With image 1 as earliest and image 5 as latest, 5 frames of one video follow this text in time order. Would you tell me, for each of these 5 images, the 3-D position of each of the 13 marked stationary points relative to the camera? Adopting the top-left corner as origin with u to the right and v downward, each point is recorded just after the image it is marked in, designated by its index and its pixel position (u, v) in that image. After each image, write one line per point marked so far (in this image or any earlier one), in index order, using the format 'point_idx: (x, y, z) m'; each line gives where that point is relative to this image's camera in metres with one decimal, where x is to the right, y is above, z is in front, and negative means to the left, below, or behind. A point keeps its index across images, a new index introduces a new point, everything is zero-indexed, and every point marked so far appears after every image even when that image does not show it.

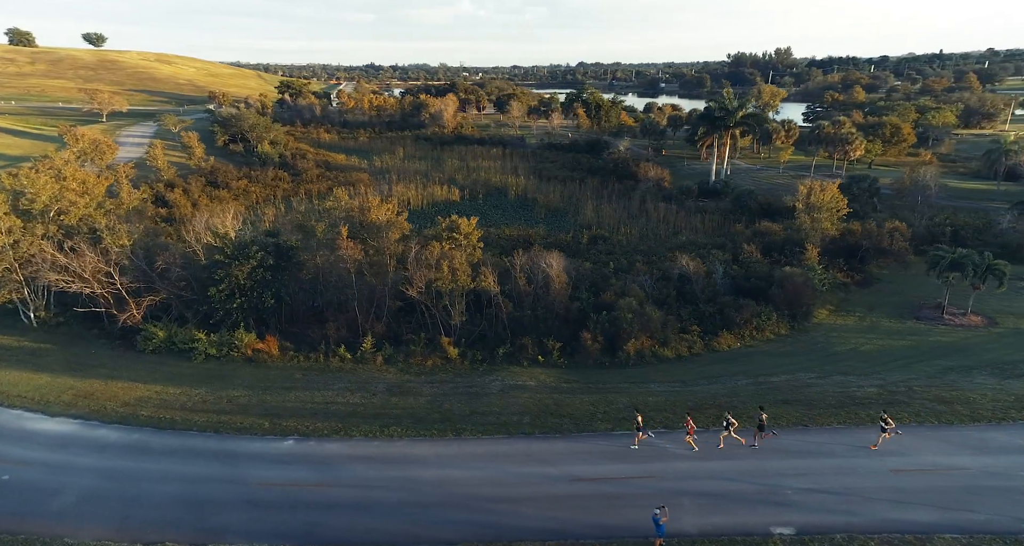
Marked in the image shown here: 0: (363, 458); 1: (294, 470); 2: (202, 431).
0: (-3.8, -4.8, +14.9) m
1: (-5.5, -4.9, +14.5) m
2: (-8.7, -4.5, +16.4) m
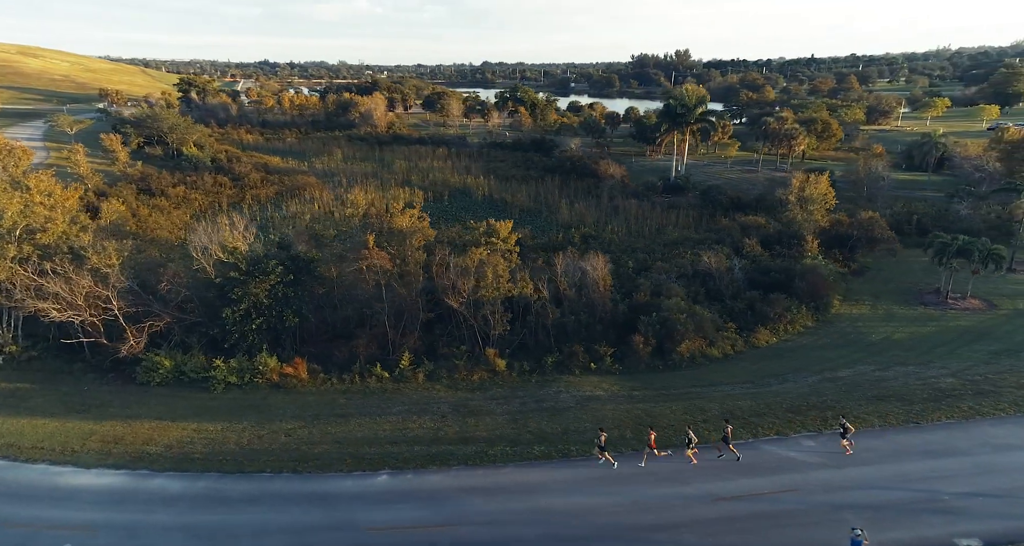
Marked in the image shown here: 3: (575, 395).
0: (-0.8, -5.1, +13.6) m
1: (-2.4, -5.4, +13.0) m
2: (-5.9, -5.1, +14.5) m
3: (+2.1, -4.1, +19.6) m
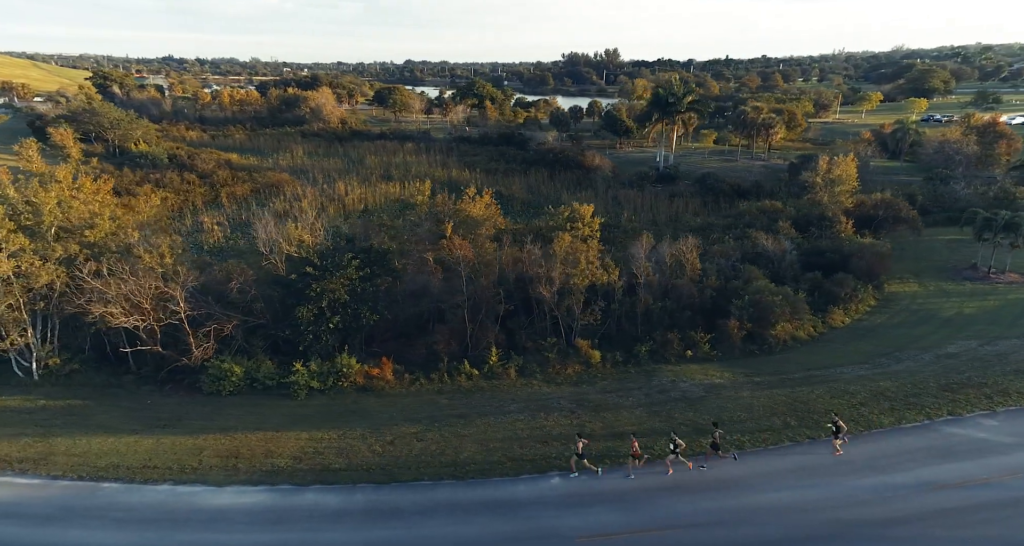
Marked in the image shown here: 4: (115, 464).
0: (+3.4, -4.7, +12.7) m
1: (+1.9, -5.0, +12.0) m
2: (-1.6, -4.8, +13.2) m
3: (+5.9, -3.6, +18.9) m
4: (-9.6, -4.7, +14.2) m
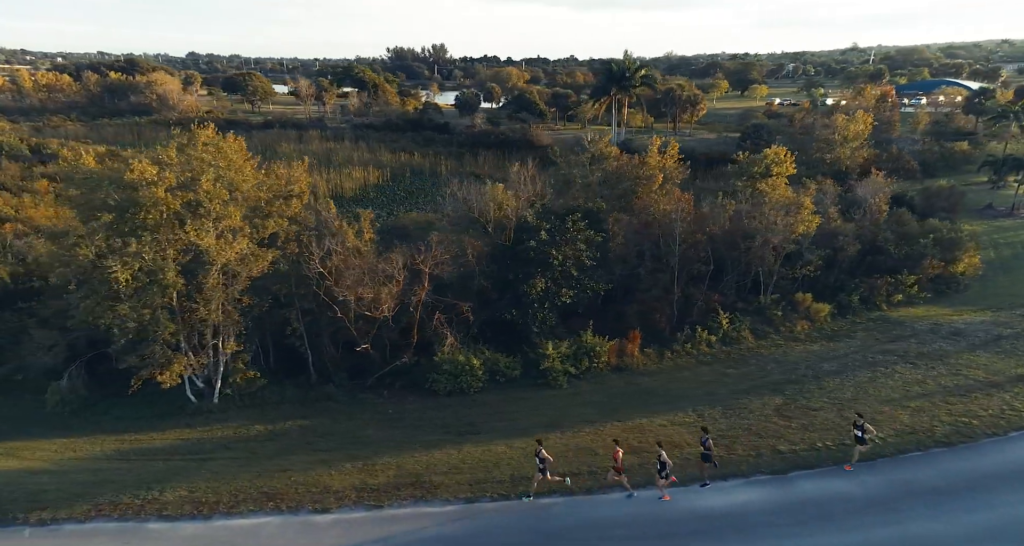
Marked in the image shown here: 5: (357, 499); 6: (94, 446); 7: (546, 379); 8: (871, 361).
0: (+13.4, -3.0, +12.0) m
1: (+12.0, -3.4, +11.0) m
2: (+8.3, -3.5, +11.6) m
3: (+14.5, -1.6, +18.5) m
4: (+0.3, -4.0, +11.0) m
5: (-2.8, -4.1, +10.5) m
6: (-9.4, -3.9, +13.1) m
7: (+1.0, -3.1, +17.2) m
8: (+10.1, -2.5, +16.6) m
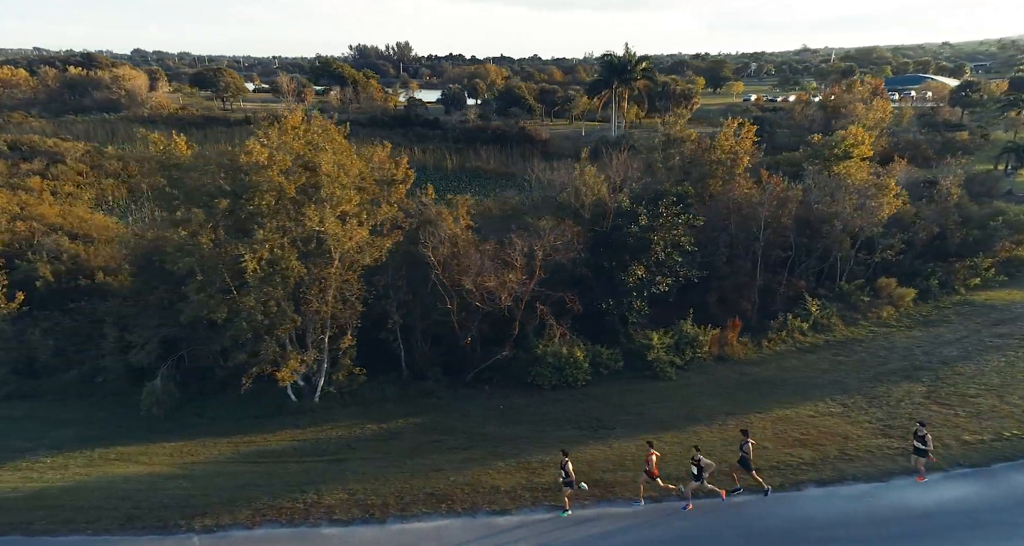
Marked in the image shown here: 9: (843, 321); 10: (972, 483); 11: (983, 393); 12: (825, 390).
0: (+16.5, -2.5, +11.7) m
1: (+15.2, -2.9, +10.7) m
2: (+11.5, -3.0, +11.1) m
3: (+17.4, -1.0, +18.2) m
4: (+3.5, -3.6, +10.2) m
5: (+0.4, -3.8, +9.7) m
6: (-6.3, -3.7, +12.0) m
7: (+4.0, -2.7, +16.5) m
8: (+13.1, -2.0, +16.1) m
9: (+11.2, -1.6, +19.7) m
10: (+7.9, -3.6, +10.0) m
11: (+10.5, -2.7, +13.0) m
12: (+7.9, -2.9, +14.6) m
